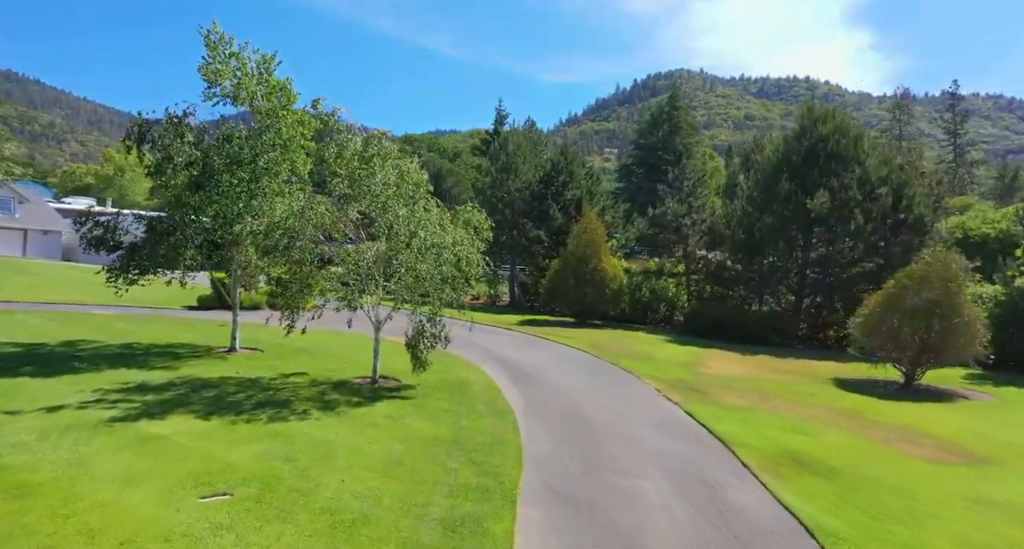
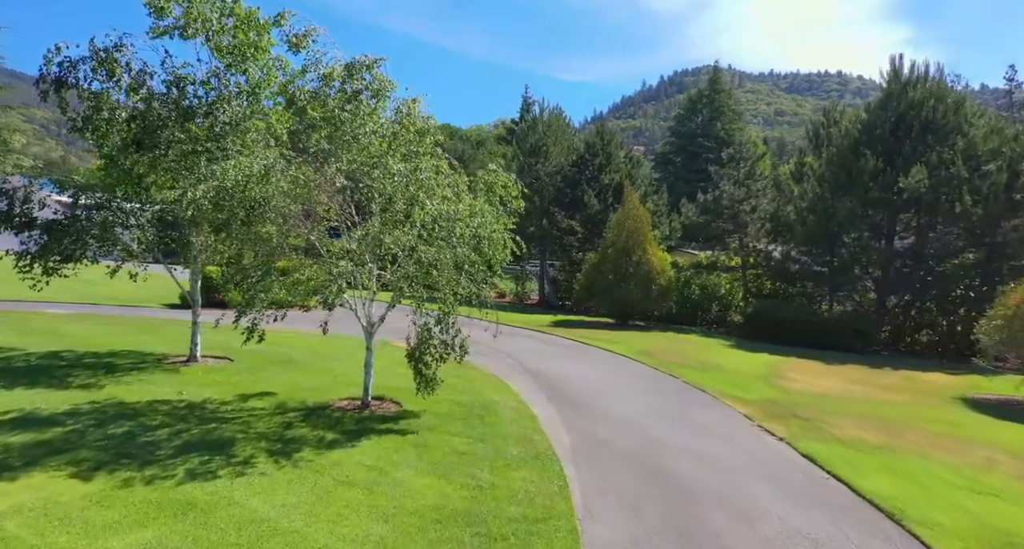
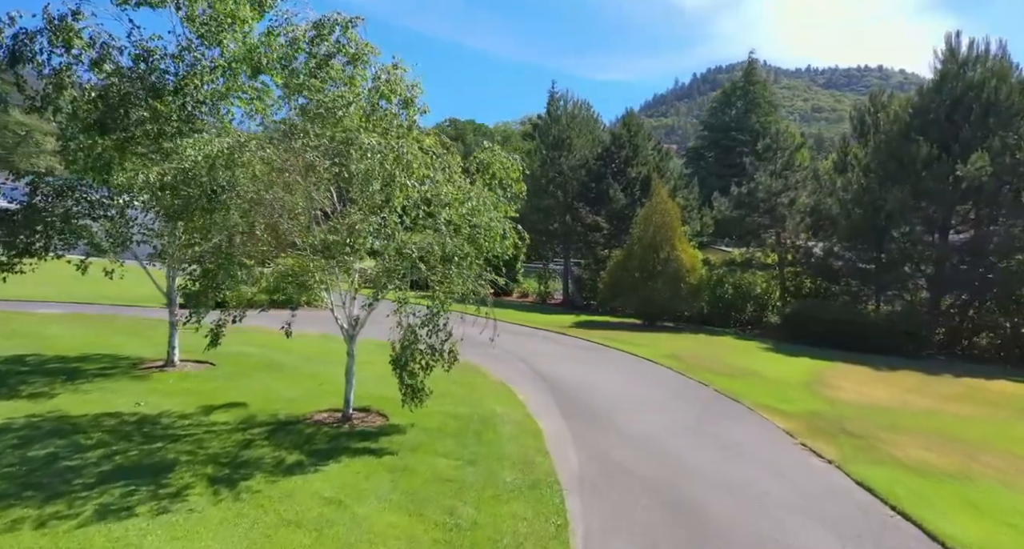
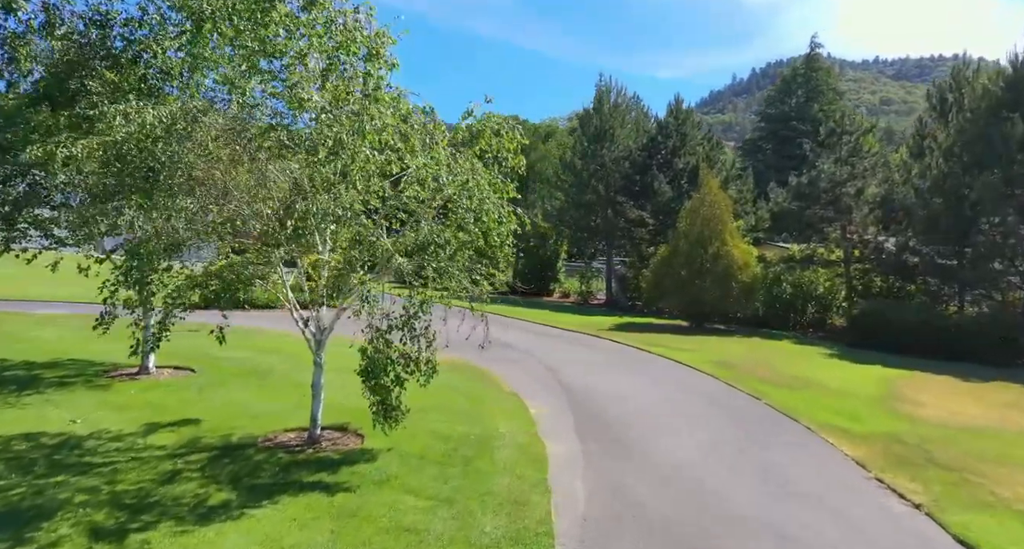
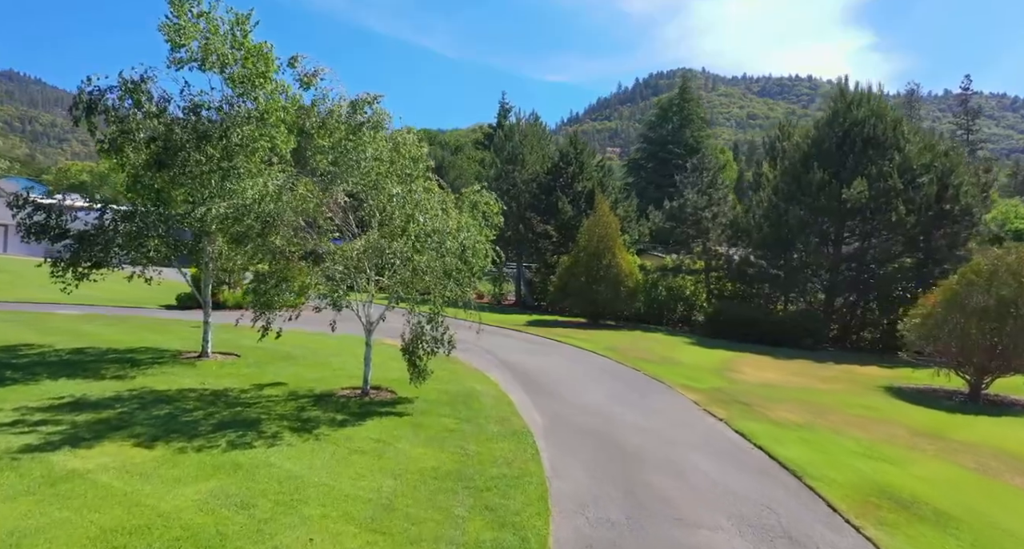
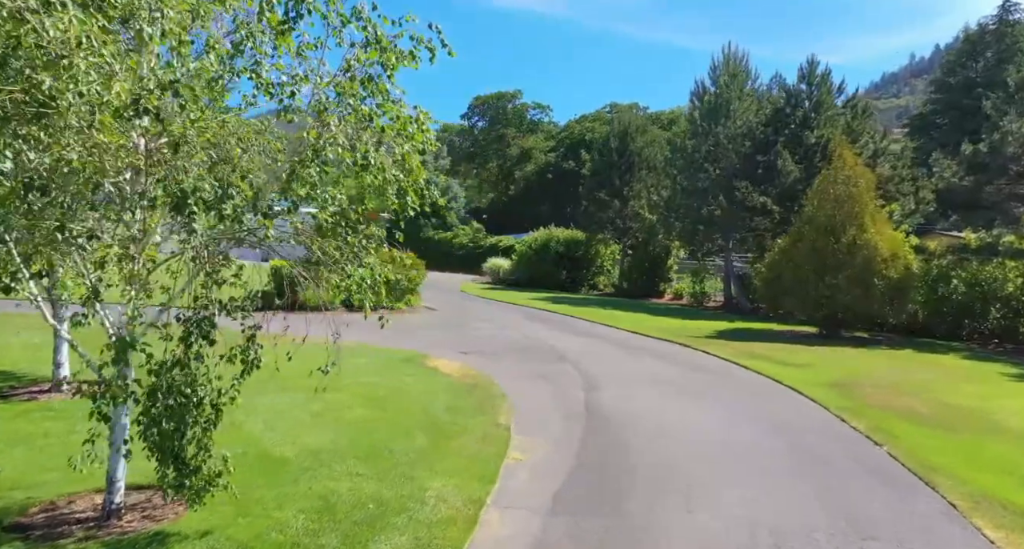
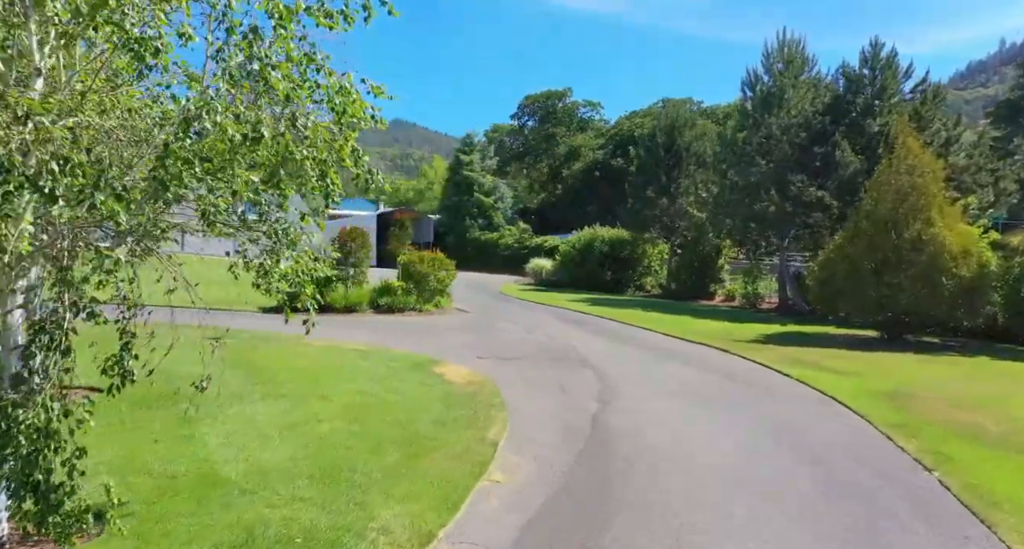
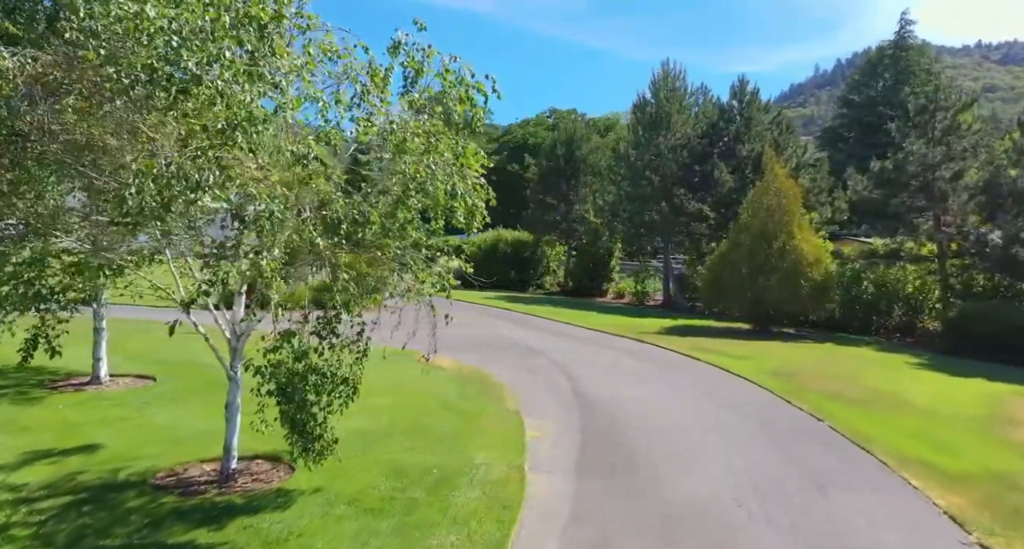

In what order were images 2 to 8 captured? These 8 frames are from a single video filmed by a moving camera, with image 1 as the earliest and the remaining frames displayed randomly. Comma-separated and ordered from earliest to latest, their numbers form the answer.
5, 2, 3, 4, 8, 6, 7
